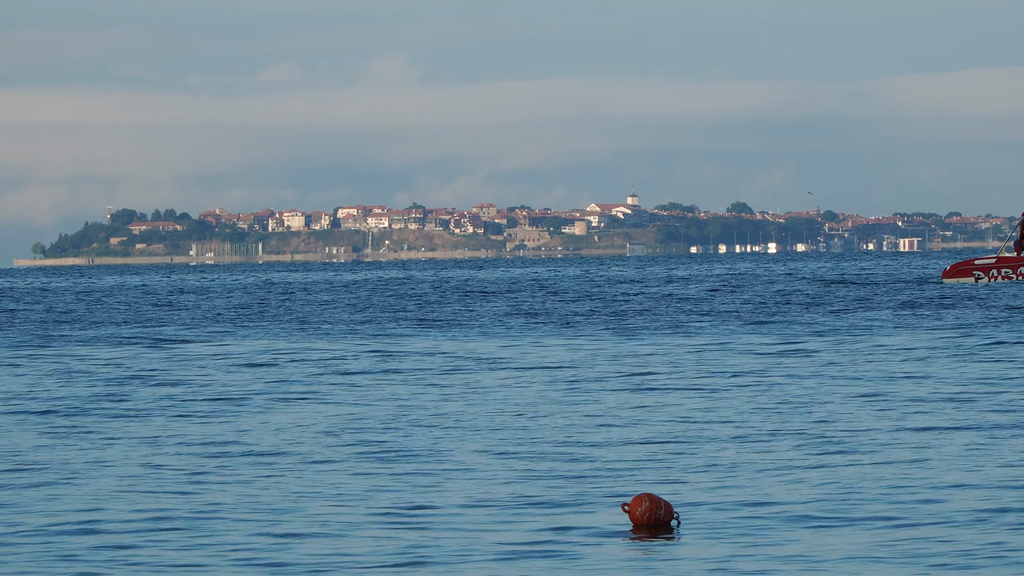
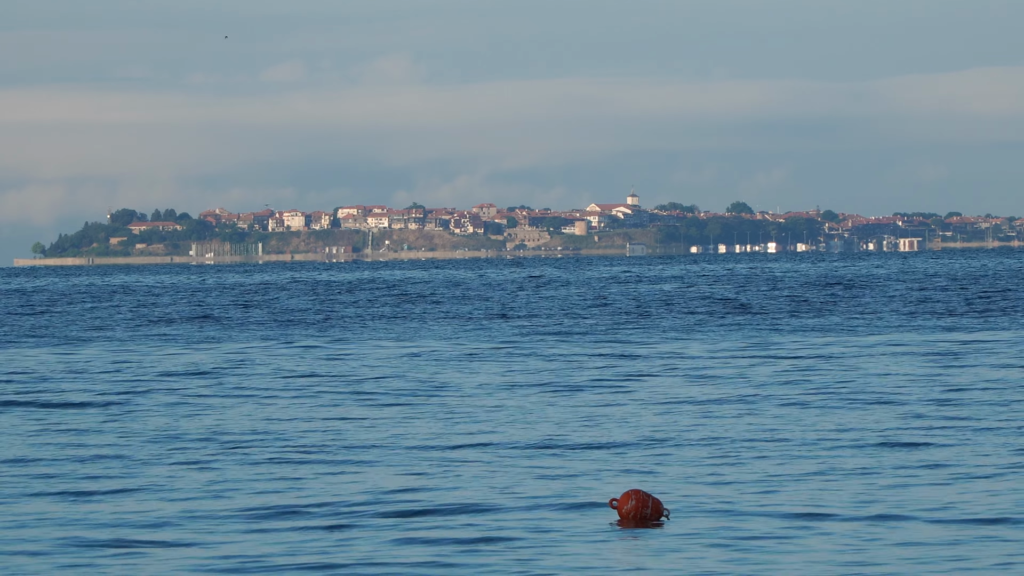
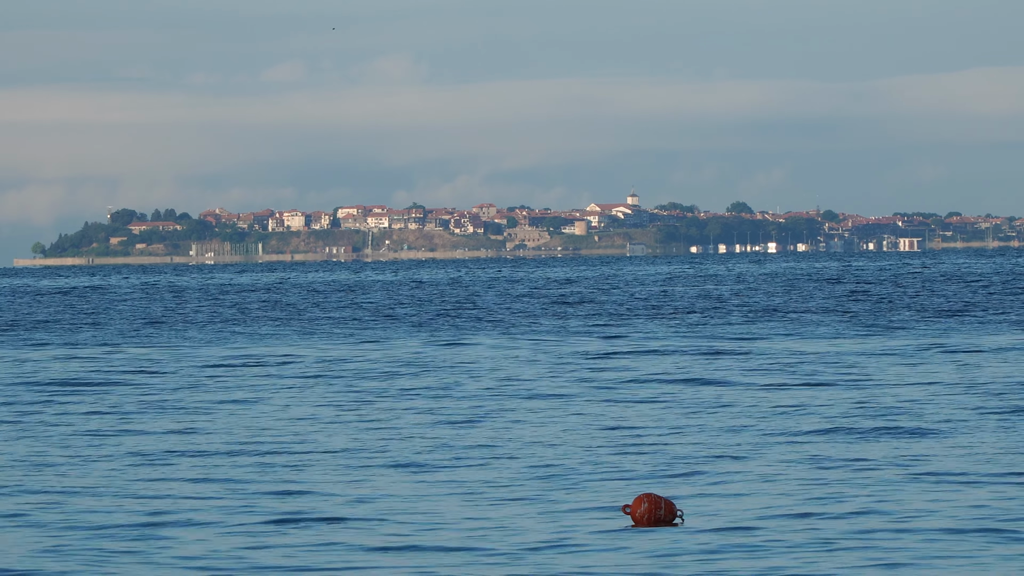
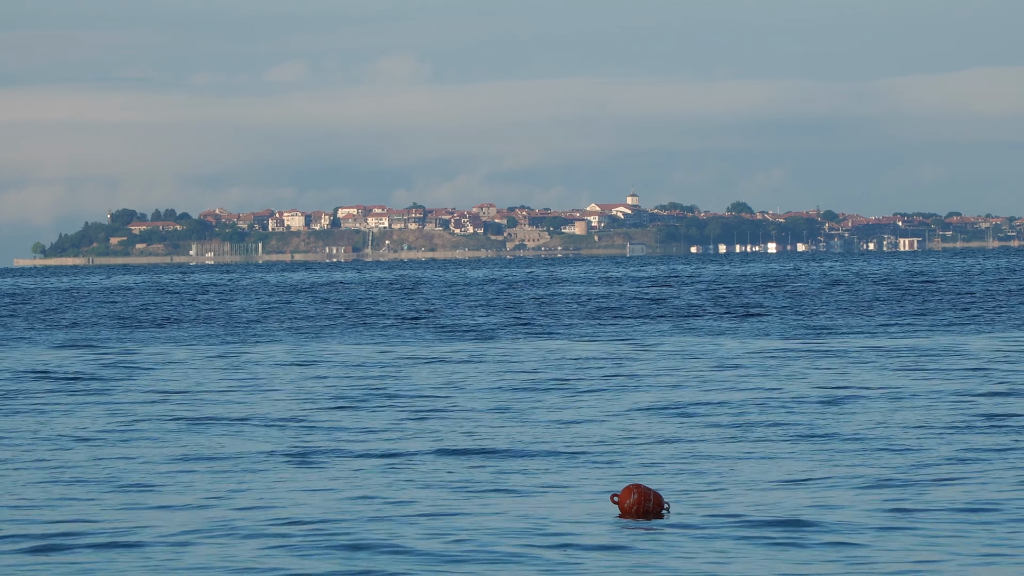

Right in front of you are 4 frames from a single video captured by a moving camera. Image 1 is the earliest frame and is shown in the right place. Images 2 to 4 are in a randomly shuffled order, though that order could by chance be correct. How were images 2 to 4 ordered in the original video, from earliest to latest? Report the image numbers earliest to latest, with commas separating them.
2, 3, 4
